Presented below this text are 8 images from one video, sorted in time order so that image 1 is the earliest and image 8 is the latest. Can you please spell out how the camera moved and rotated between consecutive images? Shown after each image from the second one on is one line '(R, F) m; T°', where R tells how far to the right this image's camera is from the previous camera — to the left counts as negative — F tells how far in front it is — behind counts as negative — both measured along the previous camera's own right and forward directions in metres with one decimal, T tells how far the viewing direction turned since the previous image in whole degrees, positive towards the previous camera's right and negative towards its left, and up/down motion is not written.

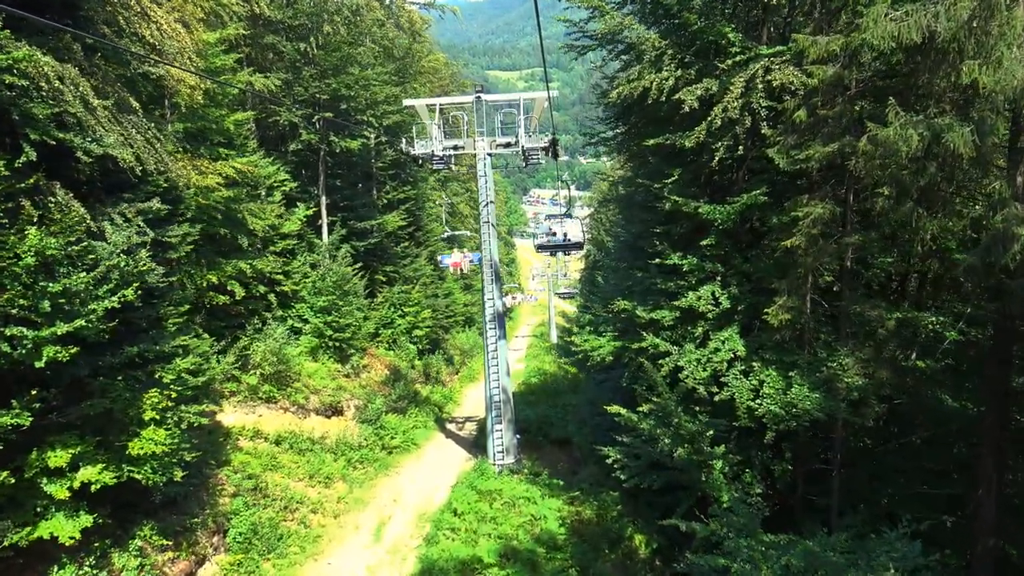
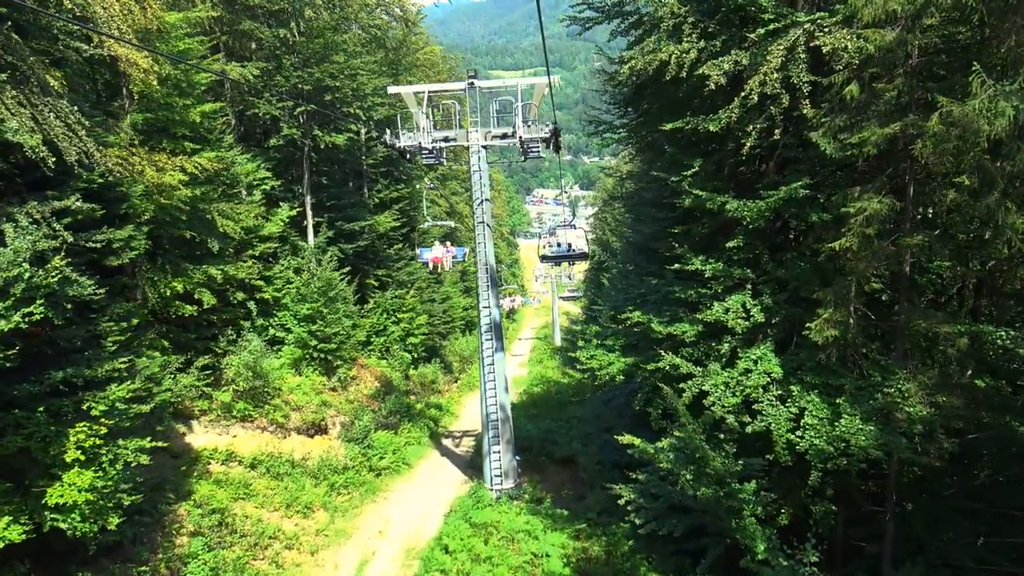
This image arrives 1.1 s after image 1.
(+0.1, +1.5) m; 0°
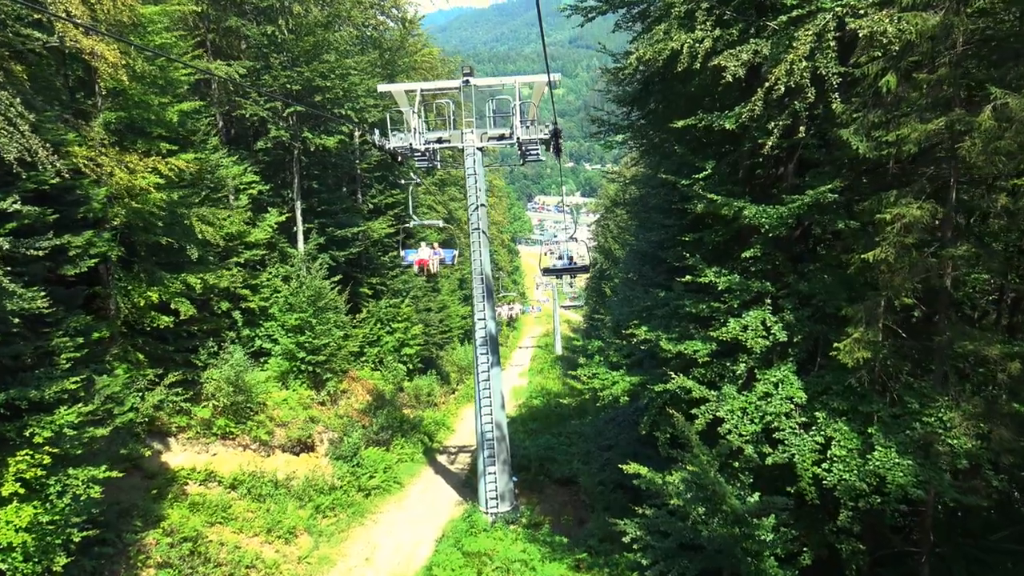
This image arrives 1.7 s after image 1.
(+0.1, +0.8) m; 0°
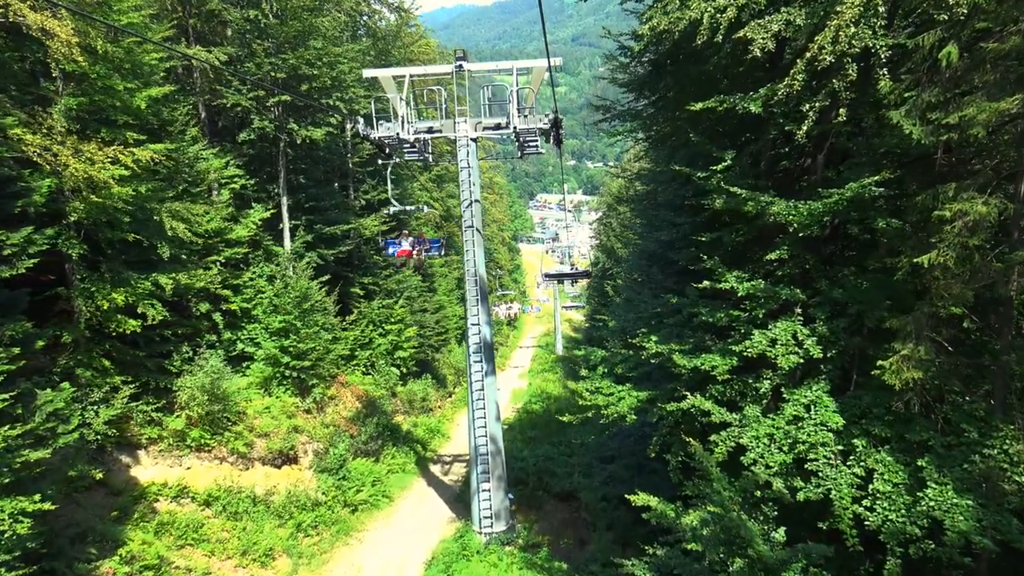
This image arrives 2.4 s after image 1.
(+0.1, +1.0) m; 0°
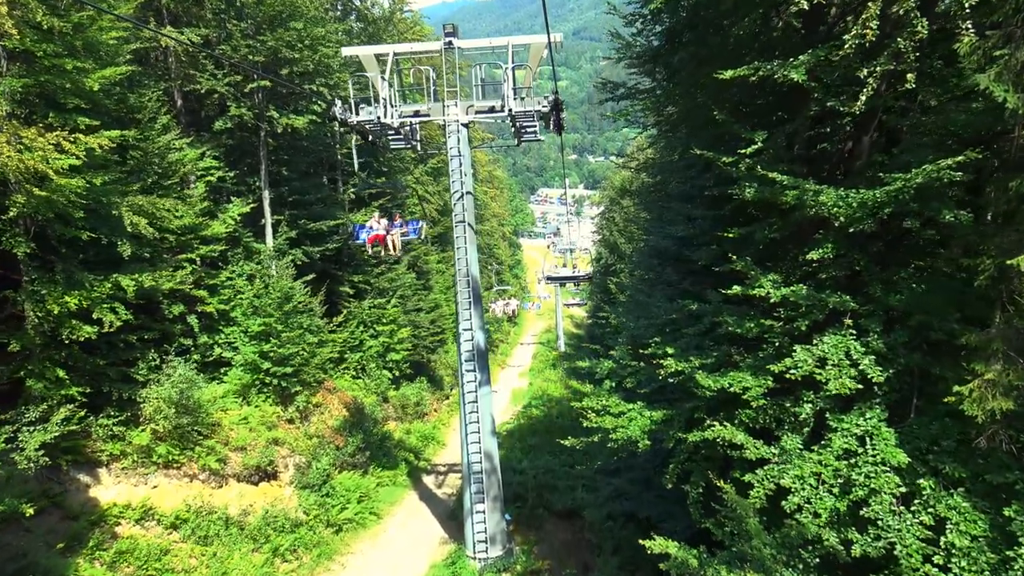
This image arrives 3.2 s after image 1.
(+0.1, +1.2) m; 0°
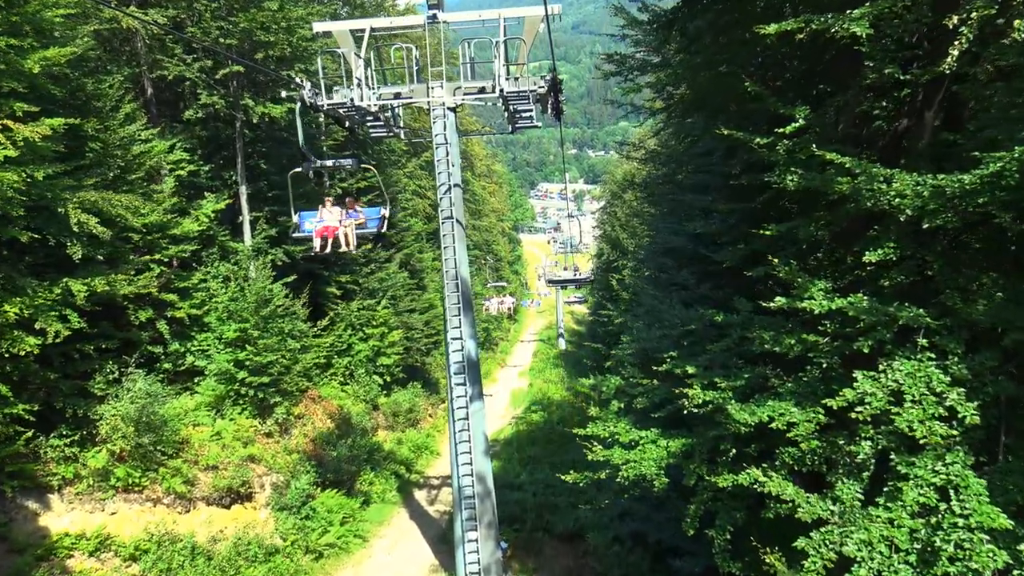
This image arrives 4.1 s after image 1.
(+0.1, +1.2) m; 0°
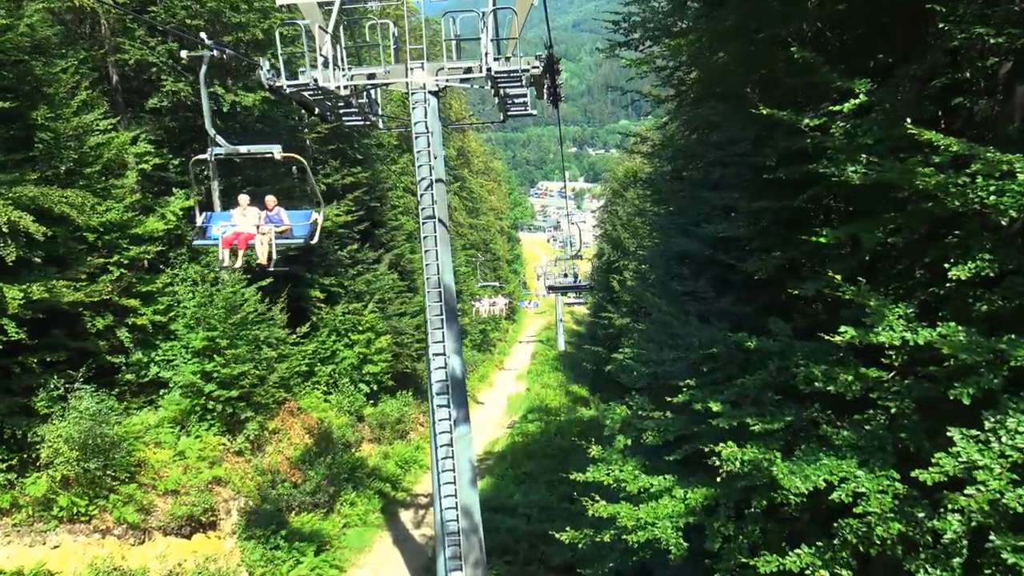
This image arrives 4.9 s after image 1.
(+0.1, +1.2) m; 0°
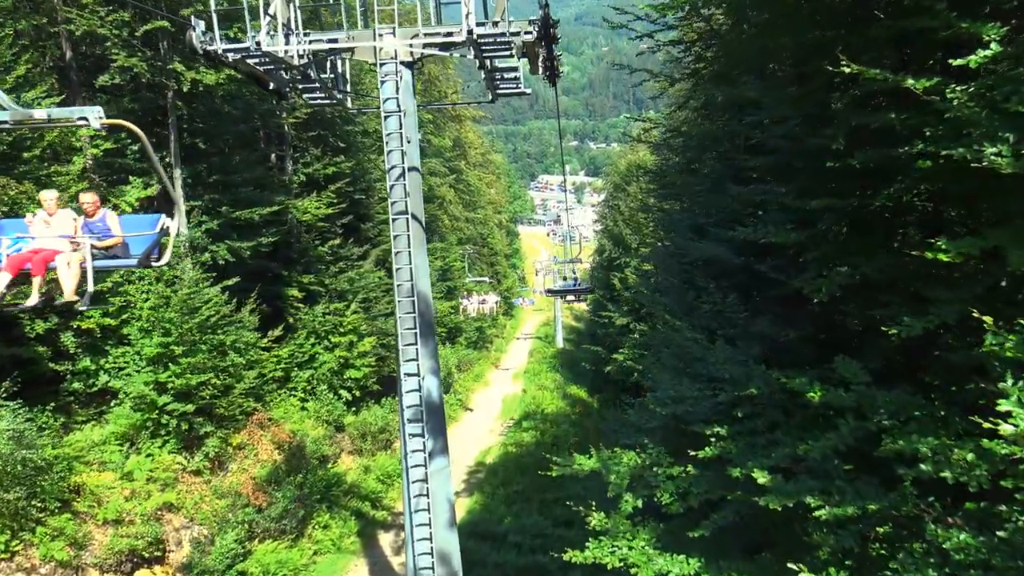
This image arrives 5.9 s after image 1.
(+0.1, +1.4) m; 0°
